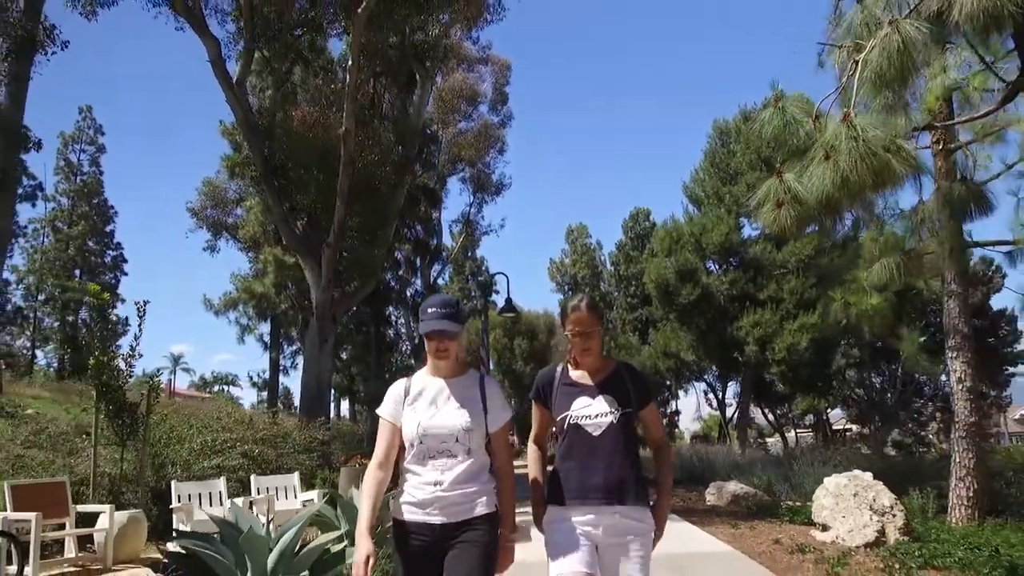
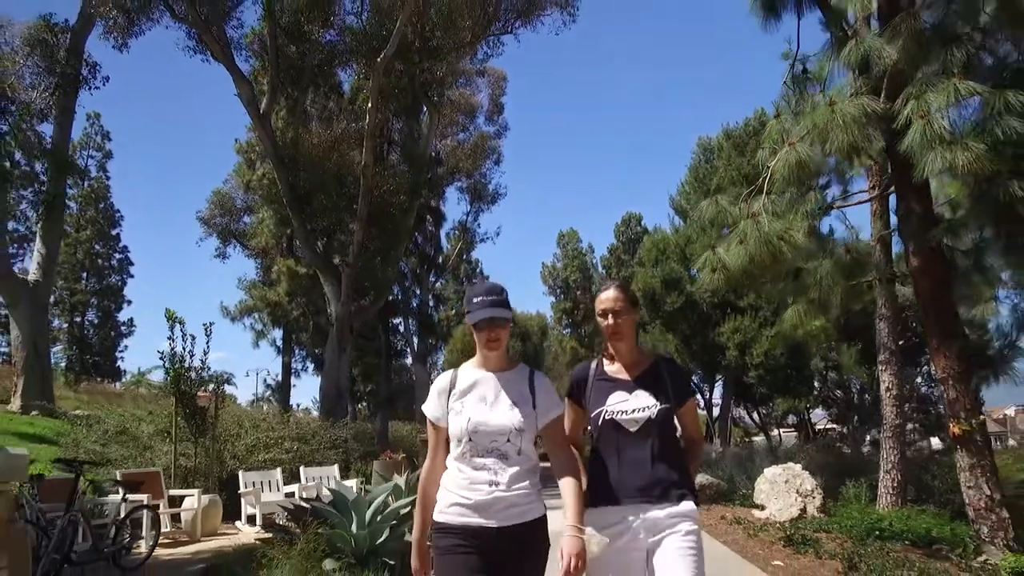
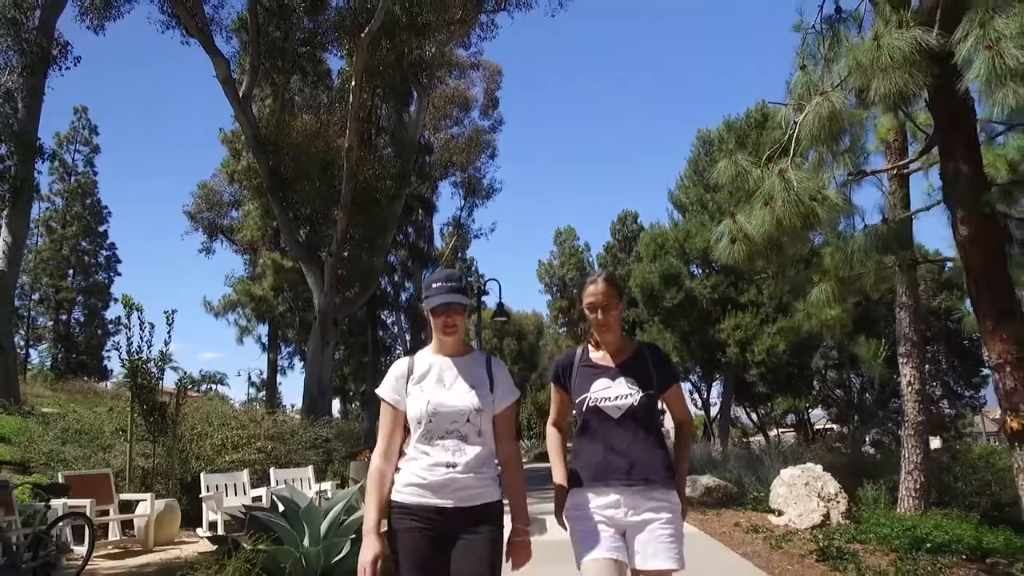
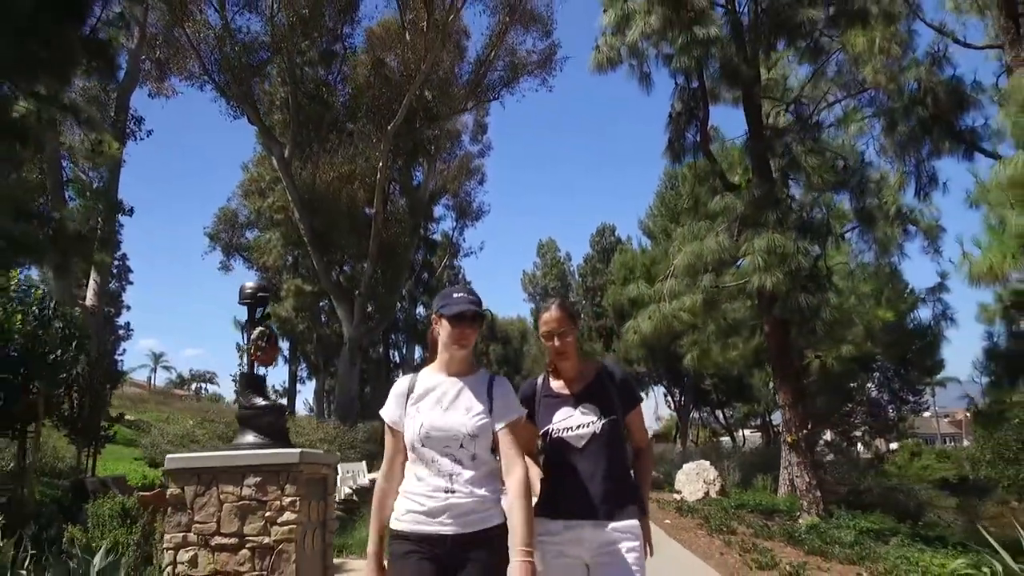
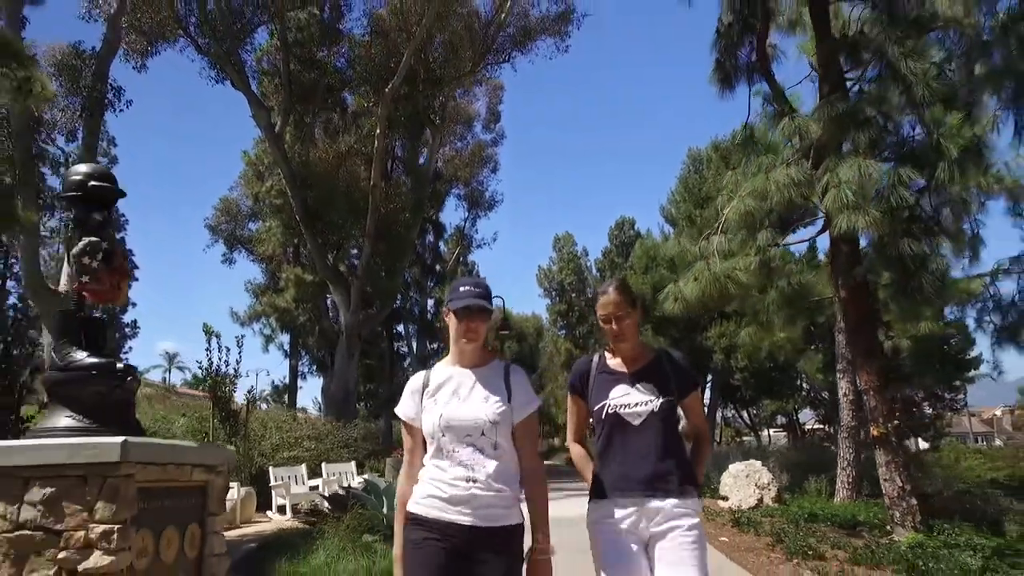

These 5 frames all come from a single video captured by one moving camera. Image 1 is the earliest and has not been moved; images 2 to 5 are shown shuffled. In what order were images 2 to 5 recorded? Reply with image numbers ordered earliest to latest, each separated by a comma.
3, 2, 5, 4
